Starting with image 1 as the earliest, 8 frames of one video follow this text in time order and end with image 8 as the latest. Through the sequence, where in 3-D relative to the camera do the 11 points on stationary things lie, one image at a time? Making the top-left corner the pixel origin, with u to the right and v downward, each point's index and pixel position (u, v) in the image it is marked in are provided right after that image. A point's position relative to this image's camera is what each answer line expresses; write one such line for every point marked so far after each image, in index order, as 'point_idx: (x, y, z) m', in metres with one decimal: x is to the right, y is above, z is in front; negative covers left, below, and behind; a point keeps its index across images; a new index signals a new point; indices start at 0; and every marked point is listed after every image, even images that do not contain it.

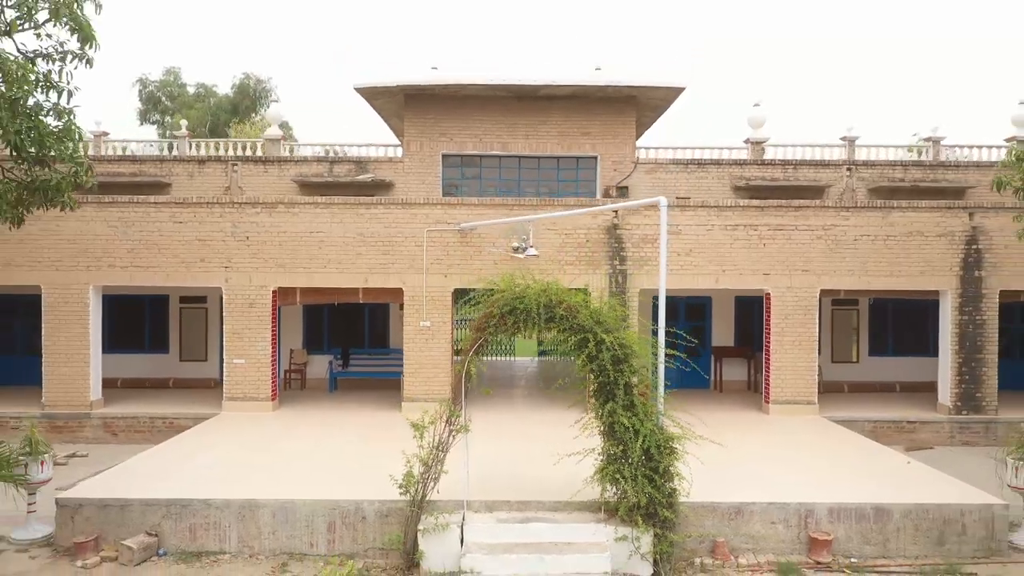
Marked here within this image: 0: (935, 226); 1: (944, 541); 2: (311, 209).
0: (+6.3, +0.9, +12.3) m
1: (+4.0, -2.4, +7.8) m
2: (-3.0, +1.2, +12.3) m
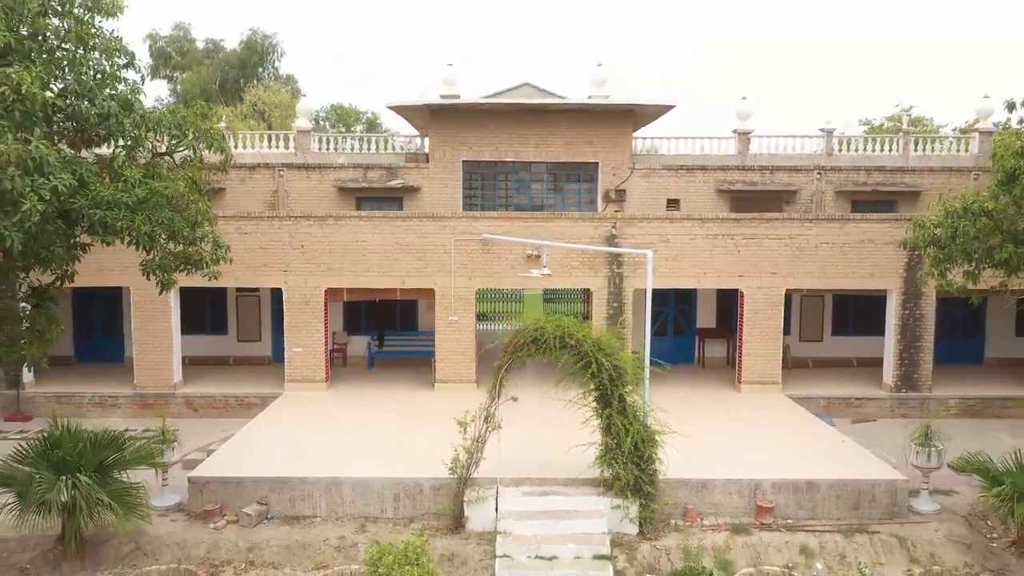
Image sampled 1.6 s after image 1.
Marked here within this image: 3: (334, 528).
0: (+6.6, +0.9, +14.5) m
1: (+4.3, -2.7, +10.3) m
2: (-2.8, +1.2, +14.5) m
3: (-2.1, -2.9, +10.1) m
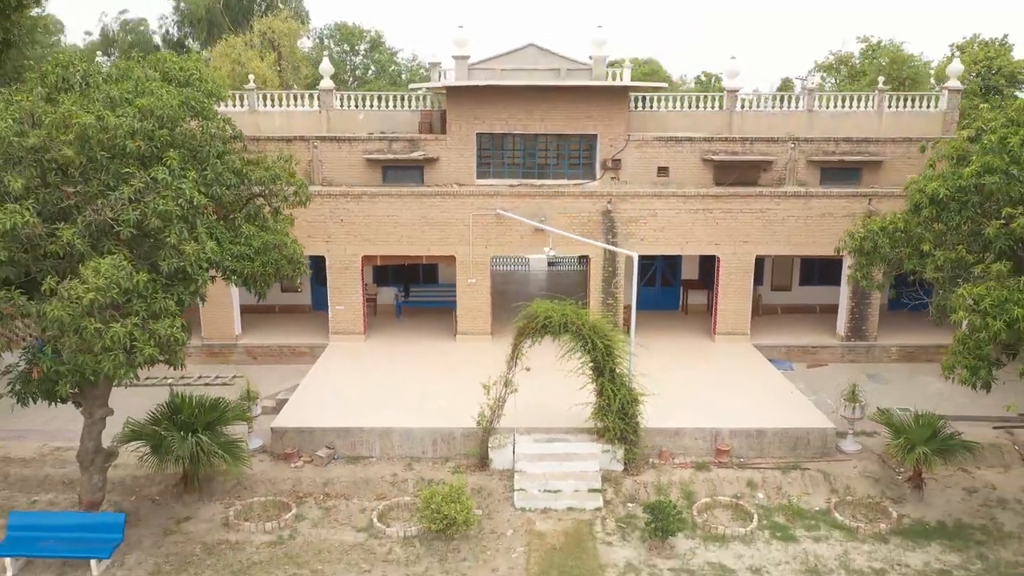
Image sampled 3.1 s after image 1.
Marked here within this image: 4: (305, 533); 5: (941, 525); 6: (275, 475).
0: (+6.8, +1.6, +16.9) m
1: (+4.5, -2.5, +13.1) m
2: (-2.6, +1.8, +16.9) m
3: (-1.9, -2.8, +13.0) m
4: (-2.8, -3.3, +11.3) m
5: (+6.0, -3.3, +11.5) m
6: (-3.6, -2.9, +12.7) m
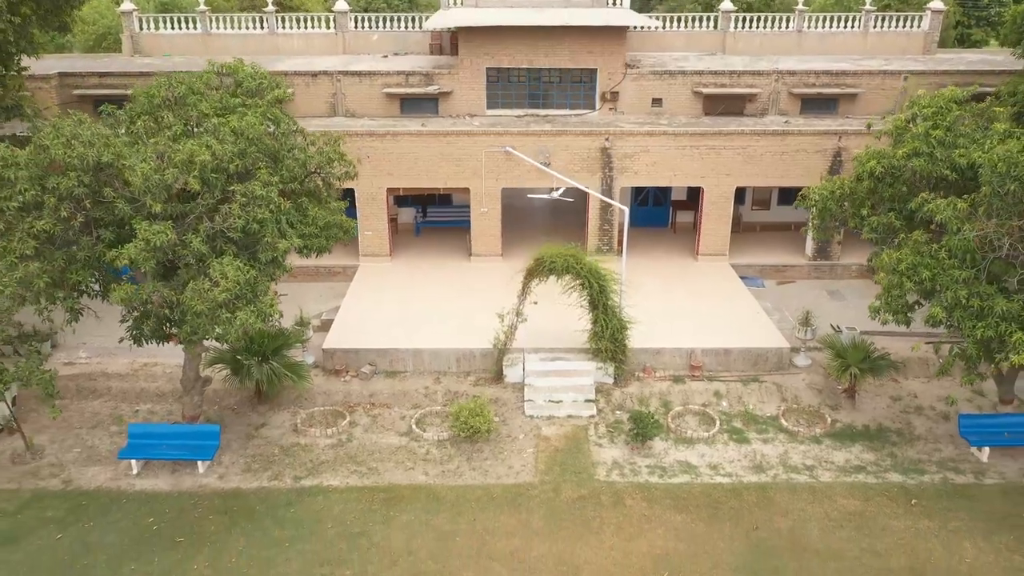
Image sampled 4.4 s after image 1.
0: (+6.9, +3.3, +18.9) m
1: (+4.7, -1.4, +15.9) m
2: (-2.4, +3.5, +18.9) m
3: (-1.7, -1.8, +15.8) m
4: (-2.6, -2.6, +14.2) m
5: (+6.2, -2.4, +14.4) m
6: (-3.4, -1.9, +15.5) m
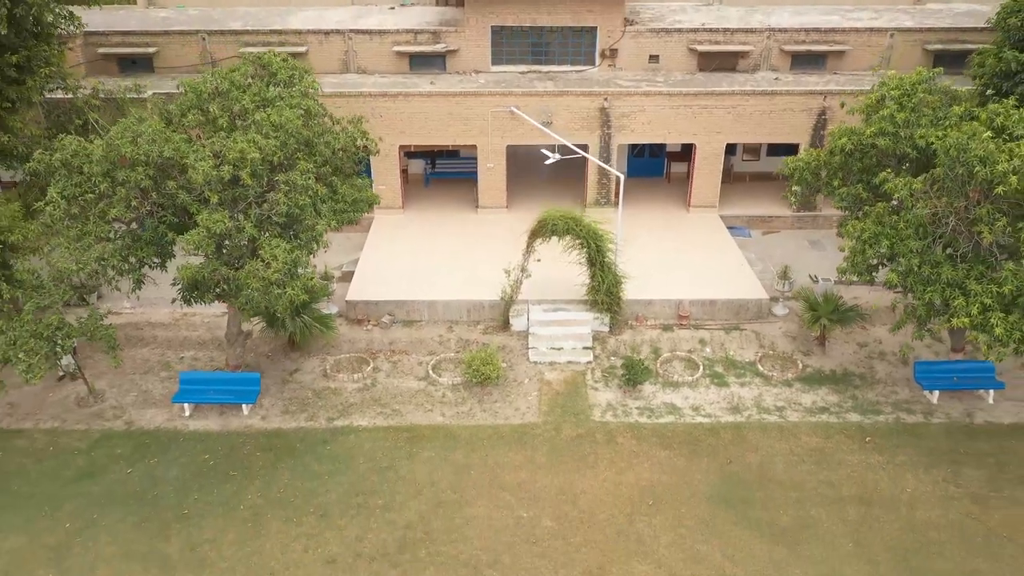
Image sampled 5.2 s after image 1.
0: (+7.0, +4.5, +20.1) m
1: (+4.8, -0.5, +17.6) m
2: (-2.3, +4.6, +20.1) m
3: (-1.6, -0.9, +17.5) m
4: (-2.5, -1.8, +16.0) m
5: (+6.3, -1.6, +16.2) m
6: (-3.3, -1.0, +17.2) m
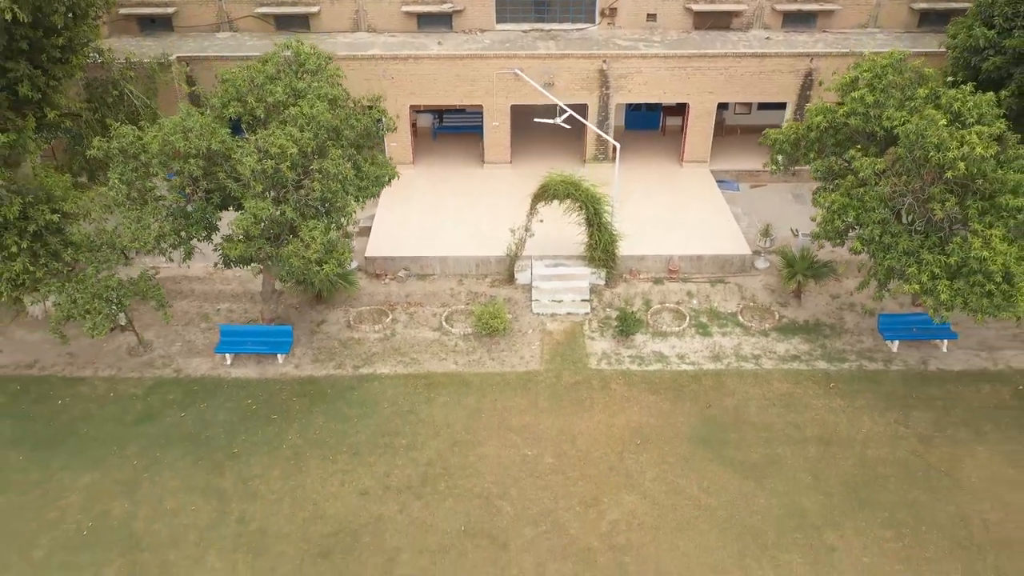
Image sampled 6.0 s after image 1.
0: (+7.1, +5.7, +21.3) m
1: (+4.9, +0.5, +19.2) m
2: (-2.2, +5.9, +21.2) m
3: (-1.5, +0.2, +19.2) m
4: (-2.4, -0.9, +17.9) m
5: (+6.4, -0.8, +18.0) m
6: (-3.2, 0.0, +18.9) m
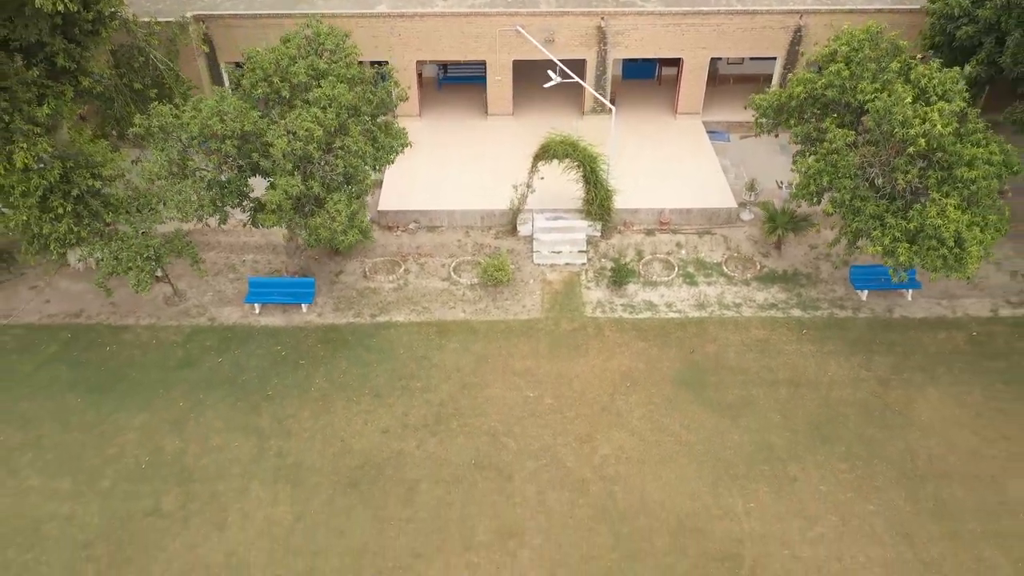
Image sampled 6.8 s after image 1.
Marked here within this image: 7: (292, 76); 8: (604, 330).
0: (+7.2, +7.1, +22.2) m
1: (+5.0, +1.7, +20.7) m
2: (-2.1, +7.2, +22.2) m
3: (-1.5, +1.4, +20.7) m
4: (-2.4, +0.2, +19.5) m
5: (+6.5, +0.4, +19.6) m
6: (-3.1, +1.2, +20.5) m
7: (-3.9, +3.8, +14.7) m
8: (+2.0, -0.9, +18.1) m
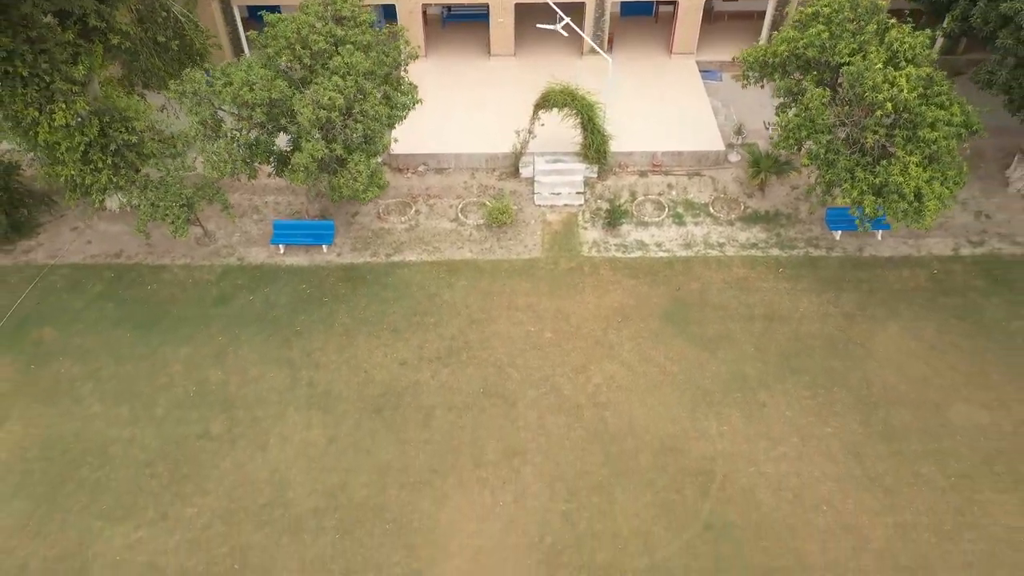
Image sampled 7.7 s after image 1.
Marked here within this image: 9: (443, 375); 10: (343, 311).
0: (+7.2, +9.0, +23.1) m
1: (+5.1, +3.4, +22.2) m
2: (-2.1, +9.0, +23.0) m
3: (-1.4, +3.0, +22.2) m
4: (-2.3, +1.7, +21.1) m
5: (+6.5, +1.9, +21.2) m
6: (-3.1, +2.8, +22.0) m
7: (-3.9, +4.7, +15.9) m
8: (+2.1, +0.4, +19.9) m
9: (-1.5, -1.9, +17.8) m
10: (-3.9, -0.5, +19.1) m
